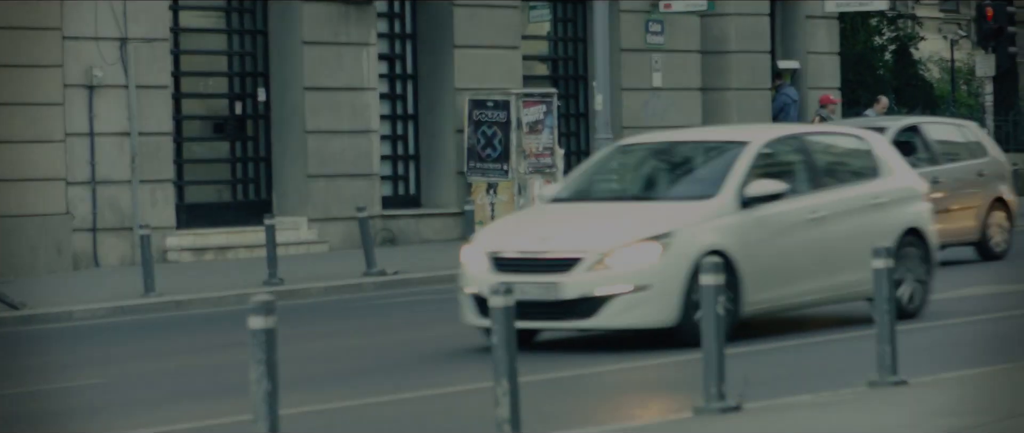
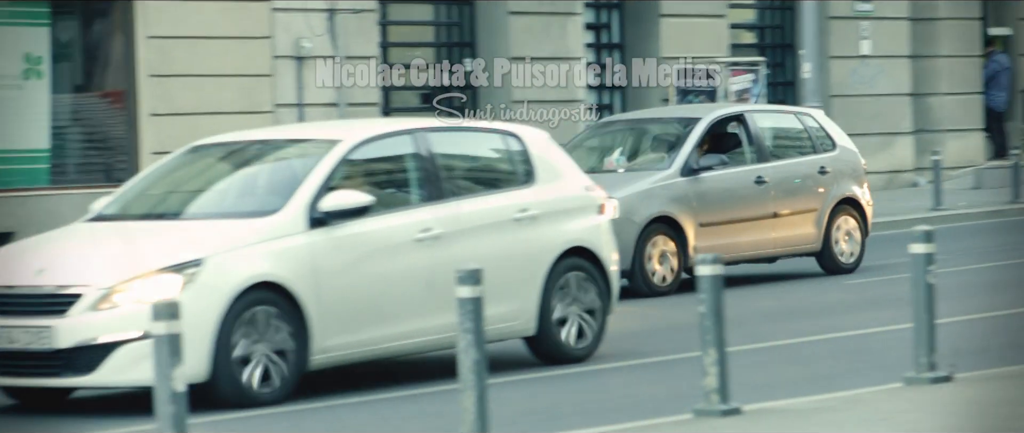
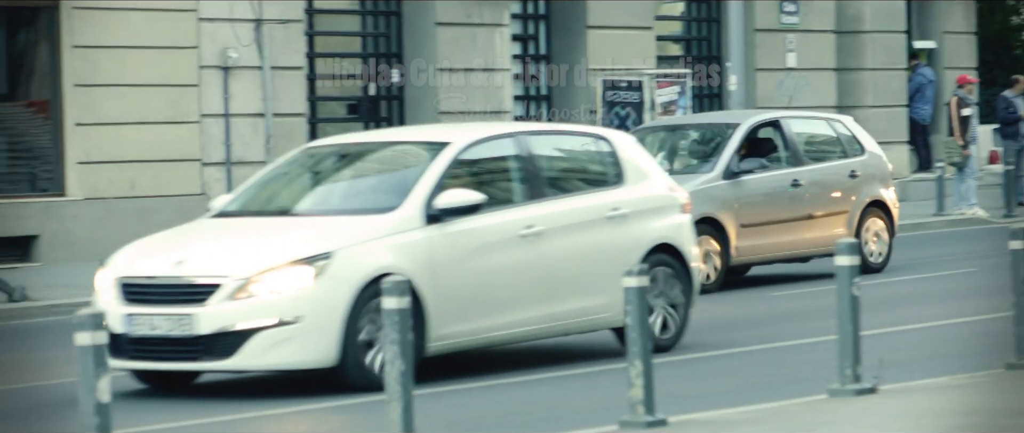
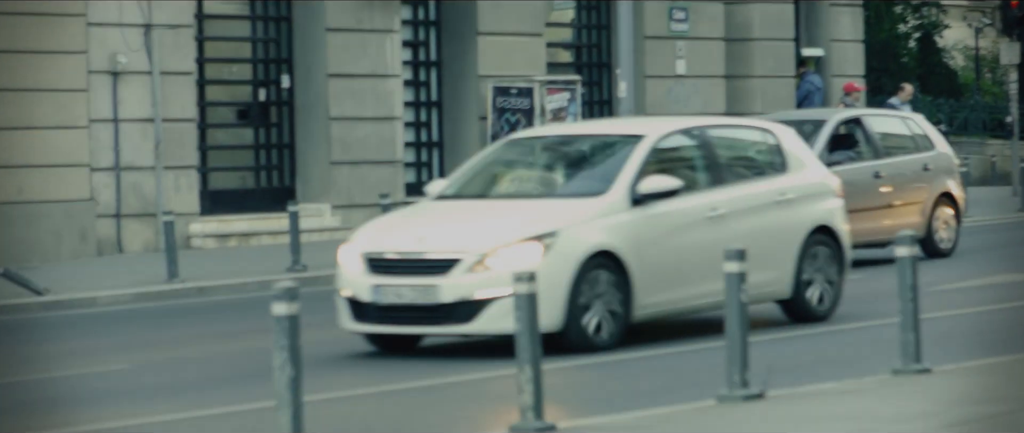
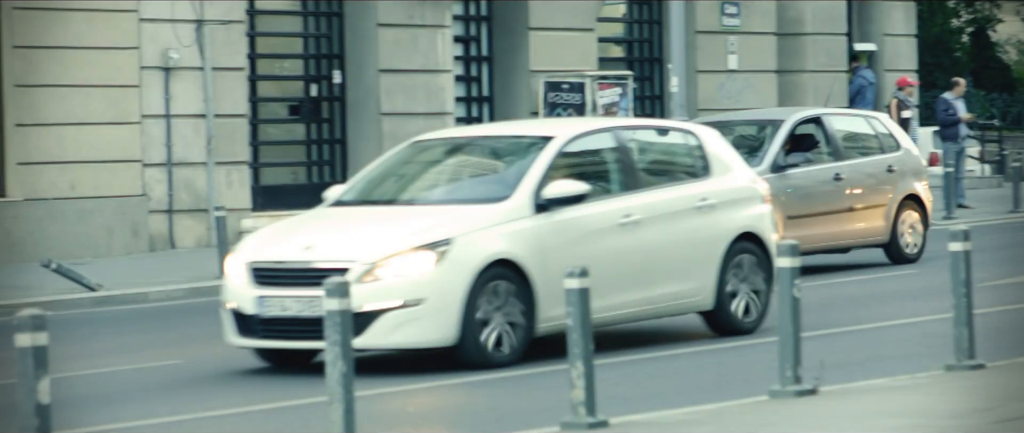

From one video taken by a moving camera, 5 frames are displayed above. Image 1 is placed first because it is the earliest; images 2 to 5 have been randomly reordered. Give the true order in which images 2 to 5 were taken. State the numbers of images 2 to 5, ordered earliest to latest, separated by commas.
4, 5, 3, 2
